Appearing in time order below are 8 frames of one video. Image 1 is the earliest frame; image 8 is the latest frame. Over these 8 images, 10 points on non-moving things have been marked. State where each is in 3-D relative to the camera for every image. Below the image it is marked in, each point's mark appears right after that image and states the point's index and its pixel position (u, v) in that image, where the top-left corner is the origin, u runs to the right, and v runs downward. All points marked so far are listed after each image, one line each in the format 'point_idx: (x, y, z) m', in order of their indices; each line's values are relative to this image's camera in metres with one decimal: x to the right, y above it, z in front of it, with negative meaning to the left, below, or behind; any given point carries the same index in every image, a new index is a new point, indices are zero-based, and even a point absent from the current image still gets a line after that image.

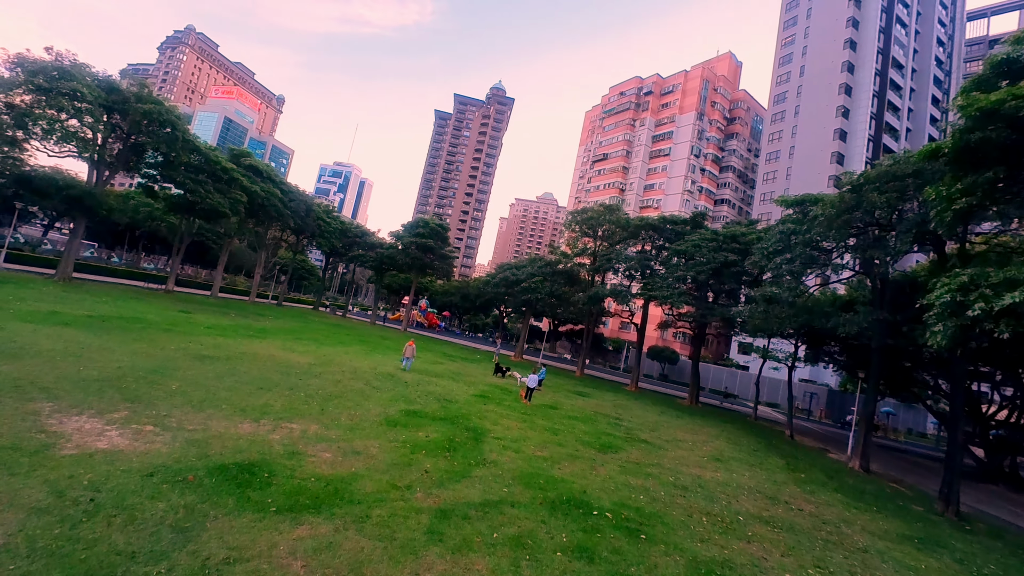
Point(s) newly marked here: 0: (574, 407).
0: (+2.5, -5.0, +19.2) m
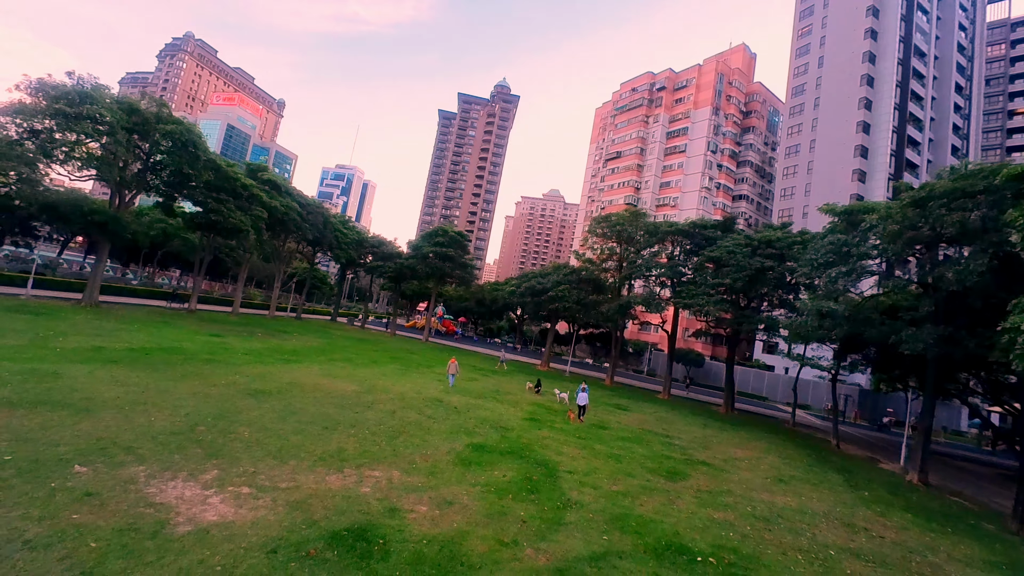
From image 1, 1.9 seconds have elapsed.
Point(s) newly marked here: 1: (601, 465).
0: (+4.5, -5.6, +19.1) m
1: (+2.5, -5.0, +13.1) m
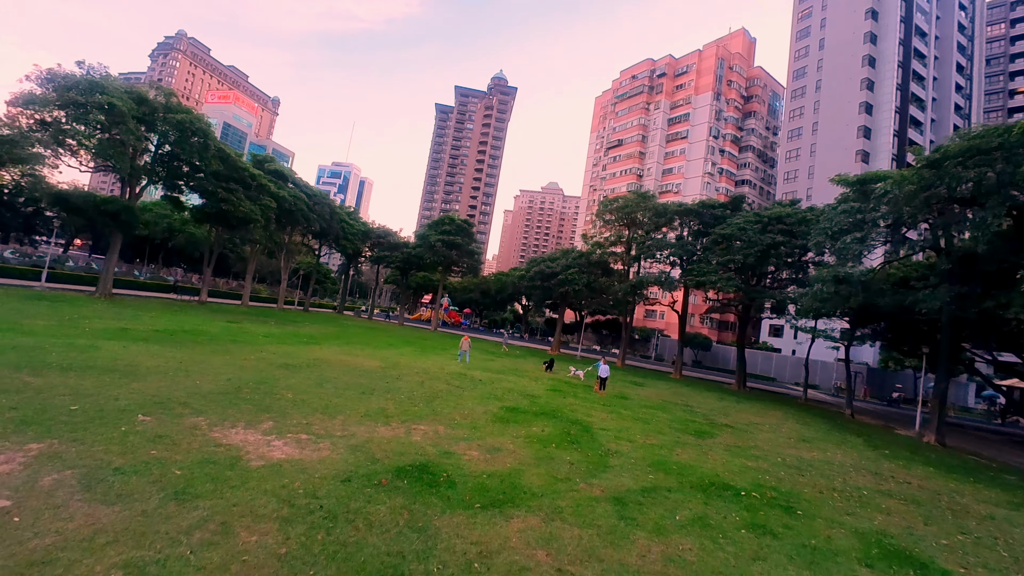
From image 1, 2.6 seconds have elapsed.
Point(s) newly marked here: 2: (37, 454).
0: (+5.3, -4.5, +19.4) m
1: (+3.4, -4.0, +13.4) m
2: (-6.5, -2.3, +6.4) m
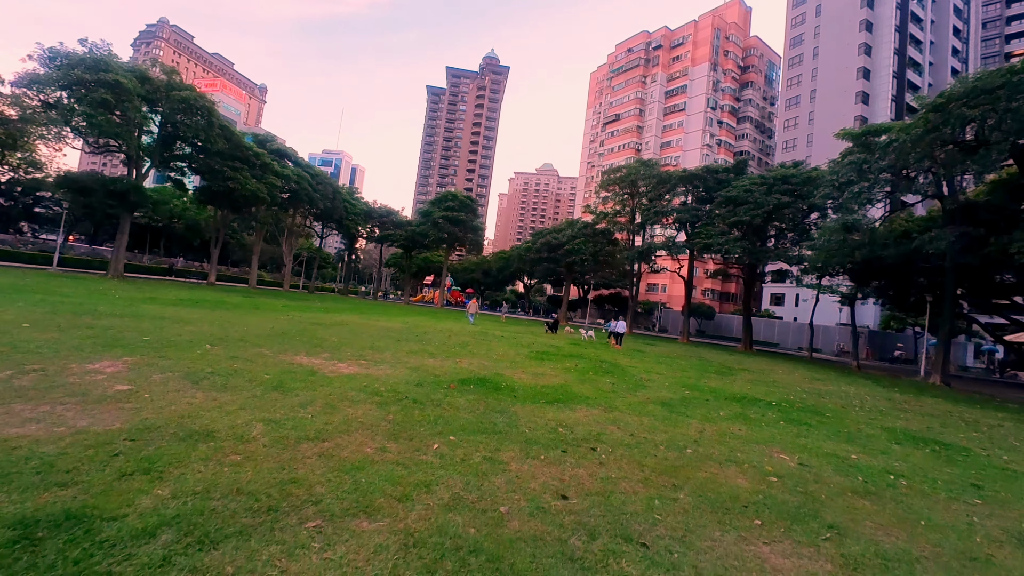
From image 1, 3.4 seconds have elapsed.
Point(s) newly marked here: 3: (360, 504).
0: (+6.2, -2.7, +20.1) m
1: (+4.3, -2.3, +14.1) m
2: (-5.5, -1.1, +6.9) m
3: (-1.0, -1.5, +3.1) m
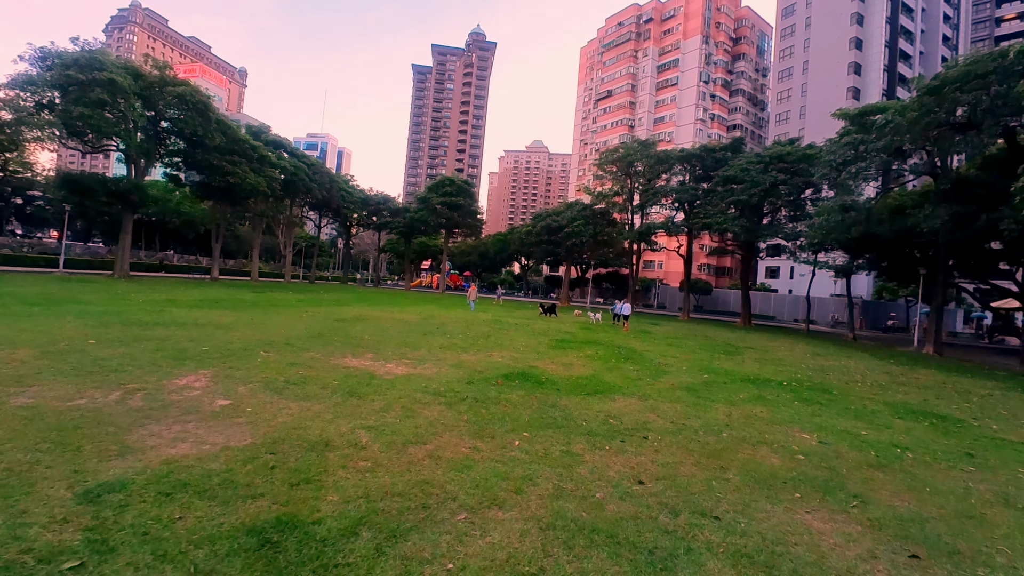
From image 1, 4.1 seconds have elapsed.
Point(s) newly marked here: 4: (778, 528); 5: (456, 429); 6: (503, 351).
0: (+6.7, -1.9, +21.0) m
1: (+4.9, -1.9, +14.9) m
2: (-4.8, -1.4, +7.6) m
3: (-0.2, -1.8, +3.9) m
4: (+2.2, -1.9, +3.8) m
5: (-0.7, -1.7, +5.6) m
6: (-0.2, -1.6, +12.0) m
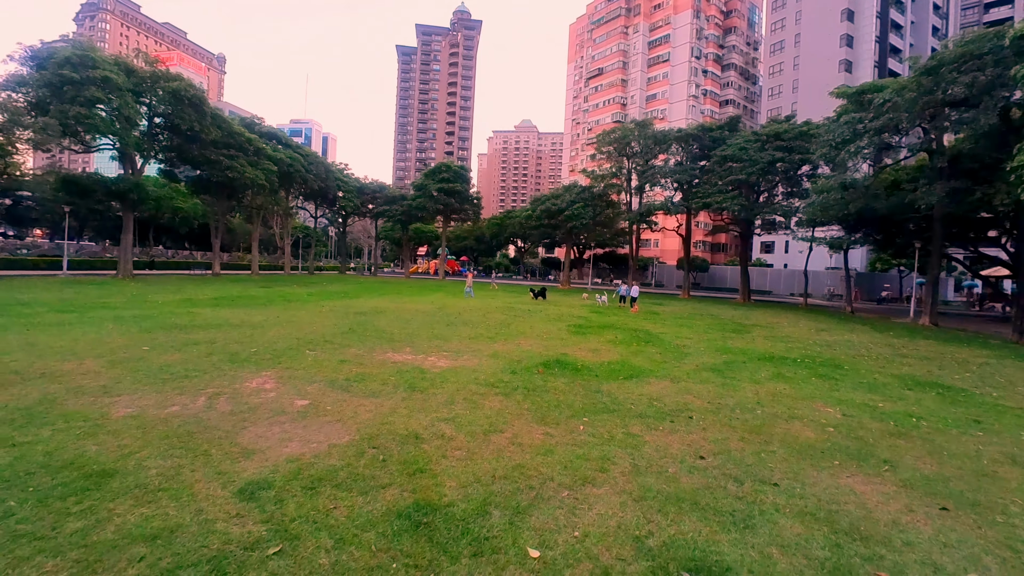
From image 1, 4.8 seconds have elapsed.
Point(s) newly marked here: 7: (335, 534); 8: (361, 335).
0: (+7.3, -1.0, +21.7) m
1: (+5.6, -1.3, +15.6) m
2: (-4.0, -1.5, +8.1) m
3: (+0.7, -1.8, +4.5) m
4: (+3.0, -1.9, +4.4) m
5: (+0.1, -1.7, +6.2) m
6: (+0.4, -1.4, +12.6) m
7: (-1.3, -1.8, +3.5) m
8: (-4.0, -1.2, +12.4) m
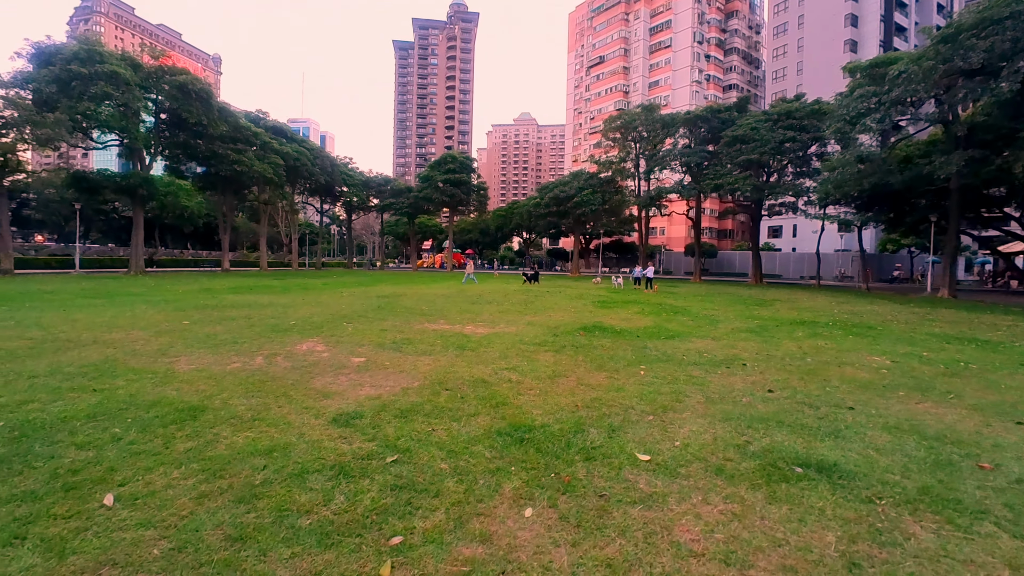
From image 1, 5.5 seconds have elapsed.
0: (+8.0, 0.0, +21.8) m
1: (+6.4, -0.5, +15.7) m
2: (-3.3, -0.9, +8.2) m
3: (+1.5, -1.2, +4.6) m
4: (+3.8, -1.2, +4.5) m
5: (+0.9, -1.1, +6.3) m
6: (+1.2, -0.6, +12.7) m
7: (-0.5, -1.2, +3.6) m
8: (-3.2, -0.6, +12.5) m
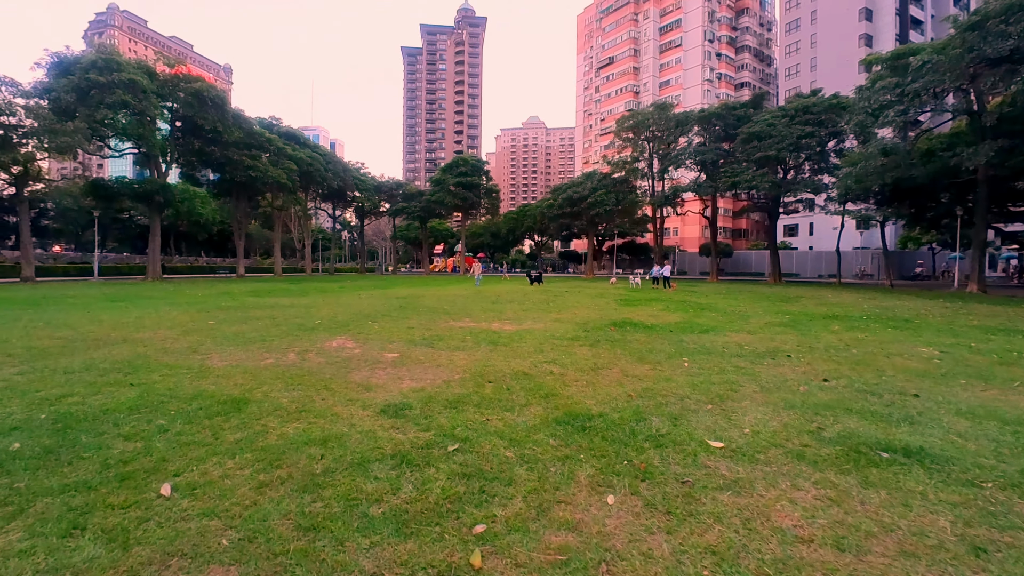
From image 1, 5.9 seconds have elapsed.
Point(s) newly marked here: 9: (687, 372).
0: (+8.8, 0.0, +21.5) m
1: (+7.0, -0.4, +15.5) m
2: (-2.7, -0.9, +8.1) m
3: (+1.9, -1.0, +4.4) m
4: (+4.3, -1.0, +4.3) m
5: (+1.4, -0.9, +6.2) m
6: (+1.8, -0.6, +12.5) m
7: (-0.1, -1.1, +3.4) m
8: (-2.6, -0.6, +12.4) m
9: (+2.0, -1.0, +5.4) m
